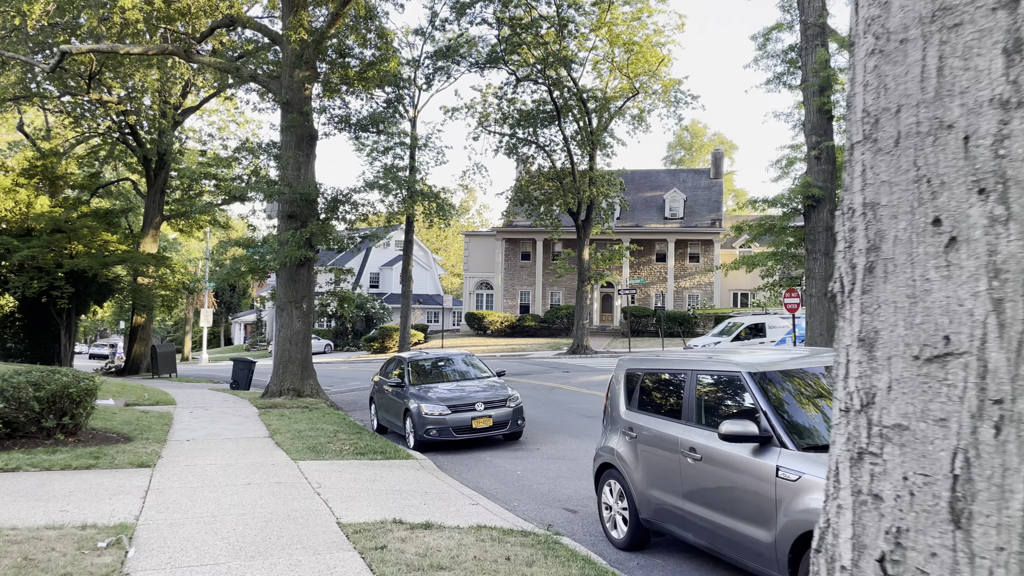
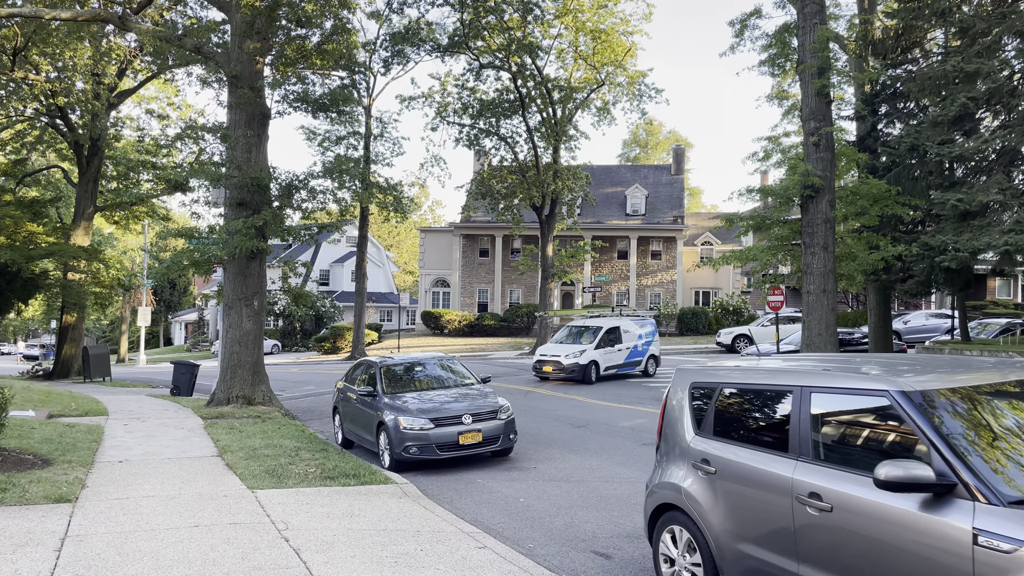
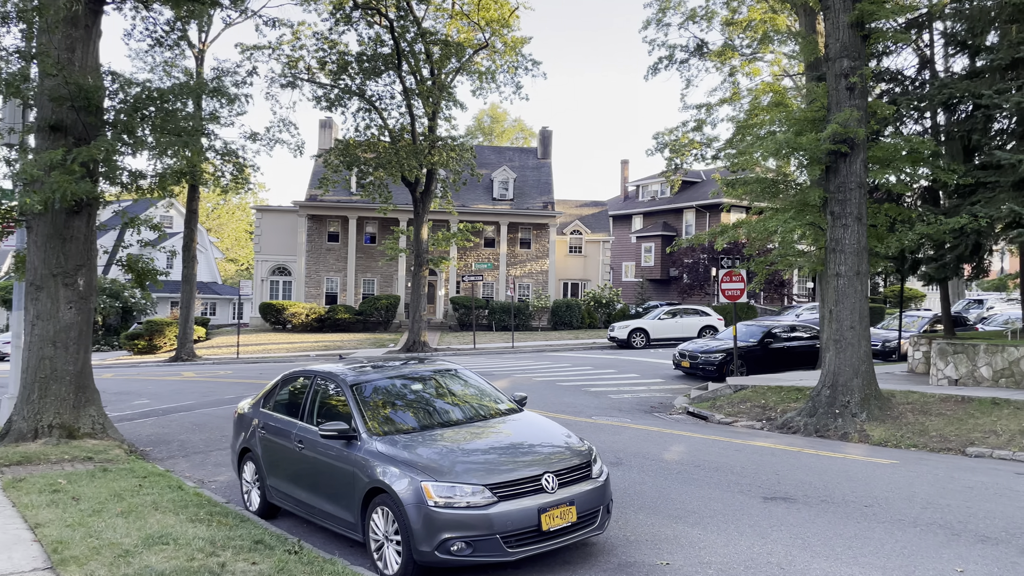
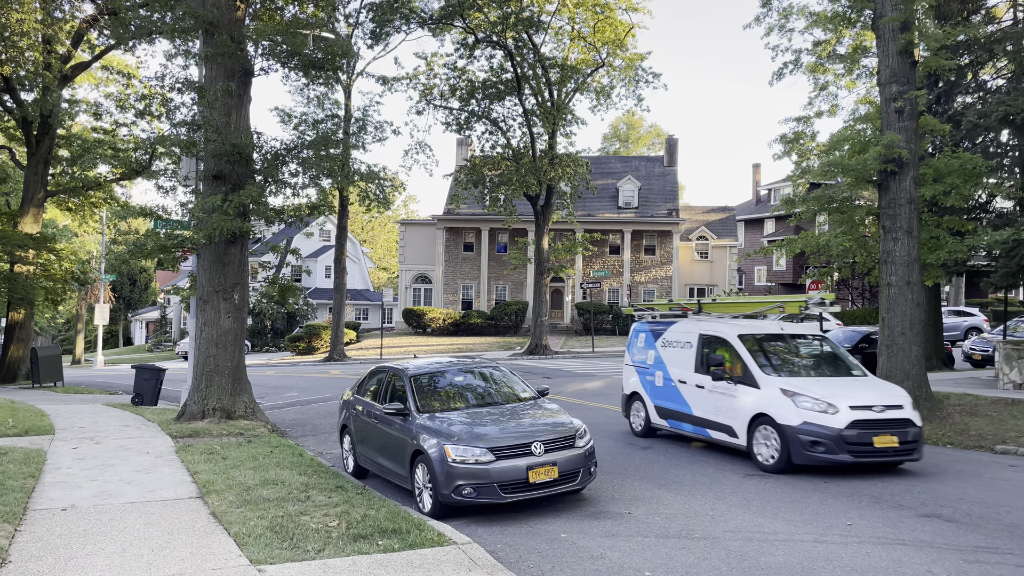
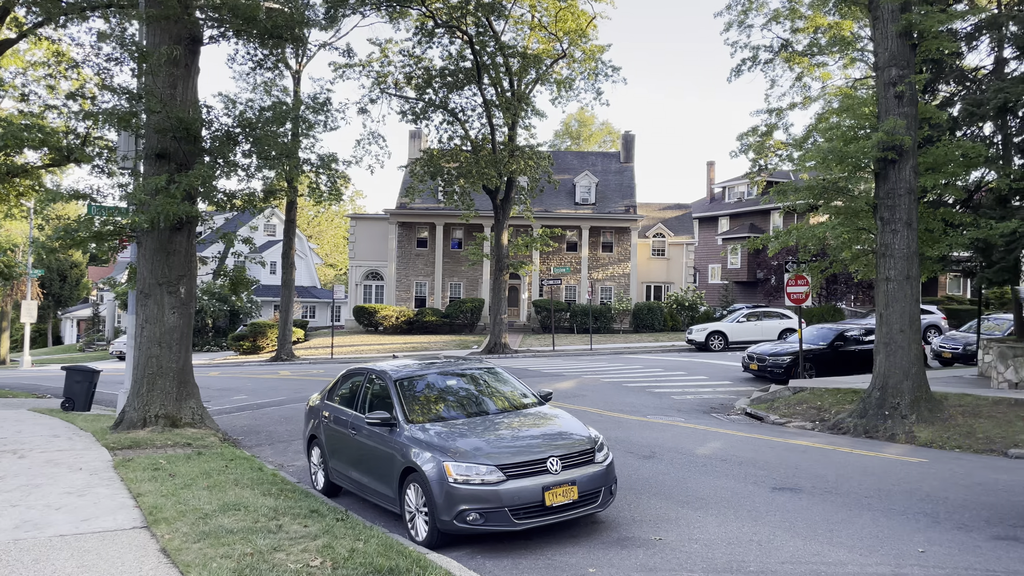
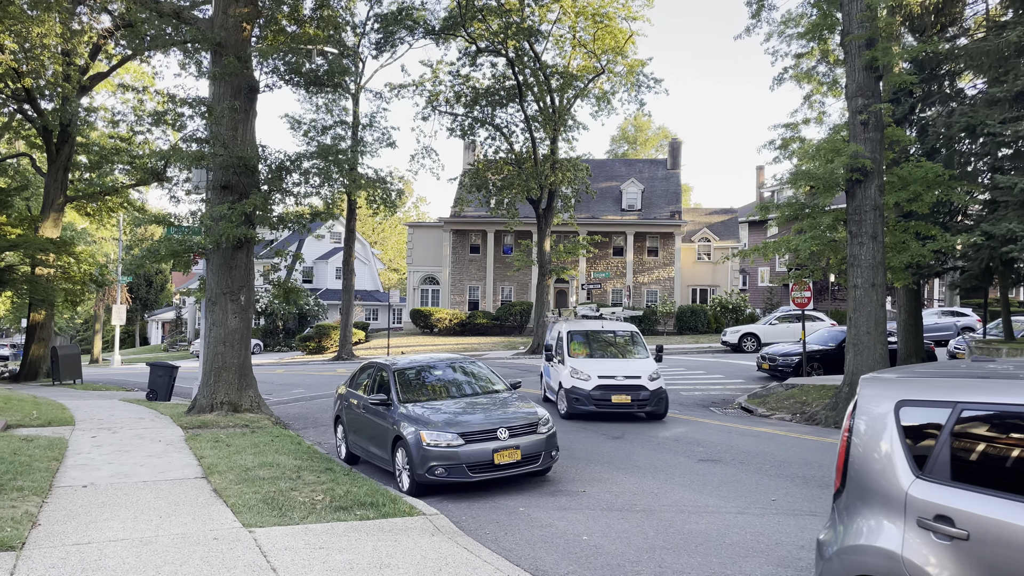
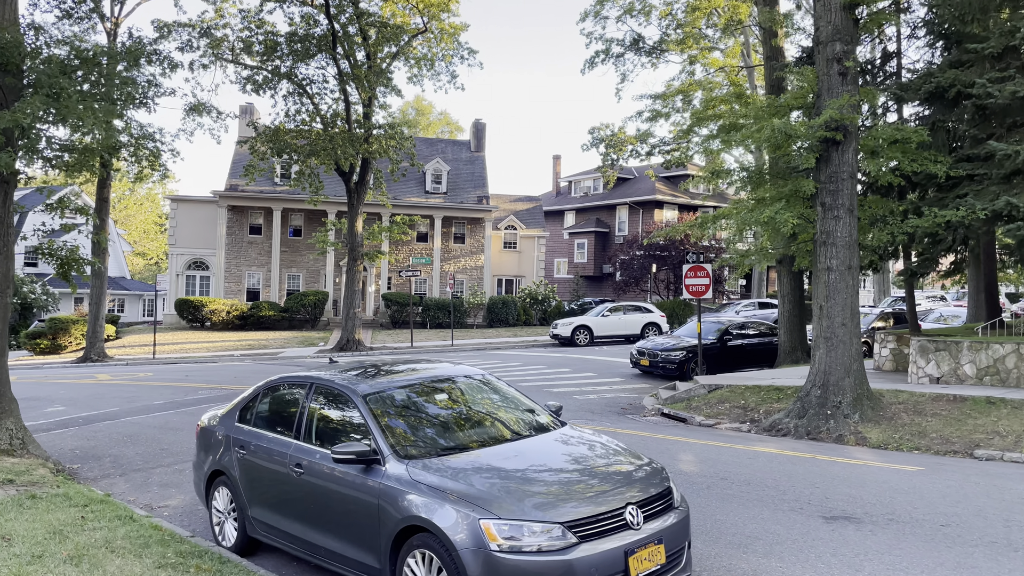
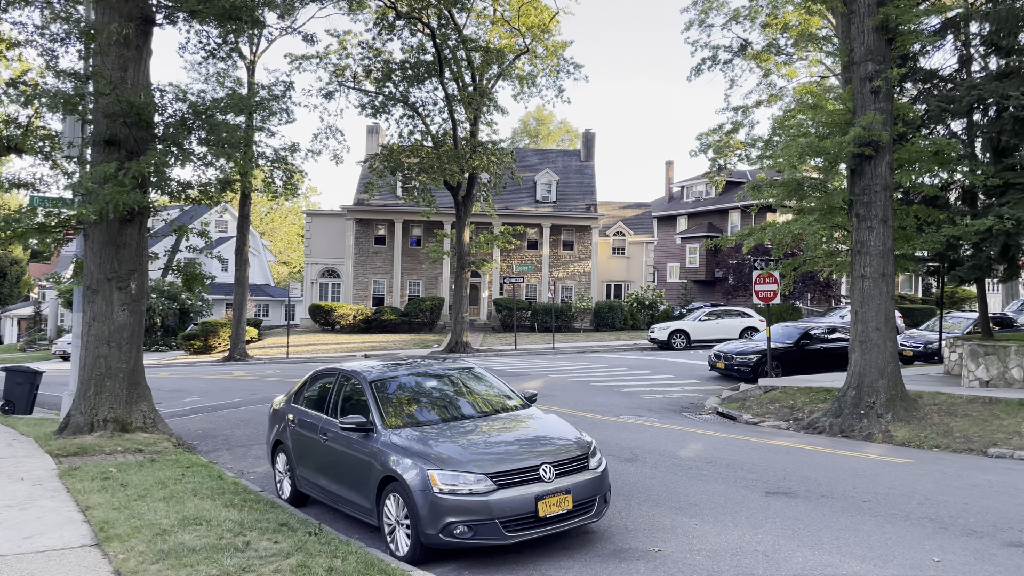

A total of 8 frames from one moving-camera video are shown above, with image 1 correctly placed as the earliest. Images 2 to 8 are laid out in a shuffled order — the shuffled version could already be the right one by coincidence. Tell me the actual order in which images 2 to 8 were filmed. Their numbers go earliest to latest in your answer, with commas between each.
2, 6, 4, 5, 8, 3, 7
